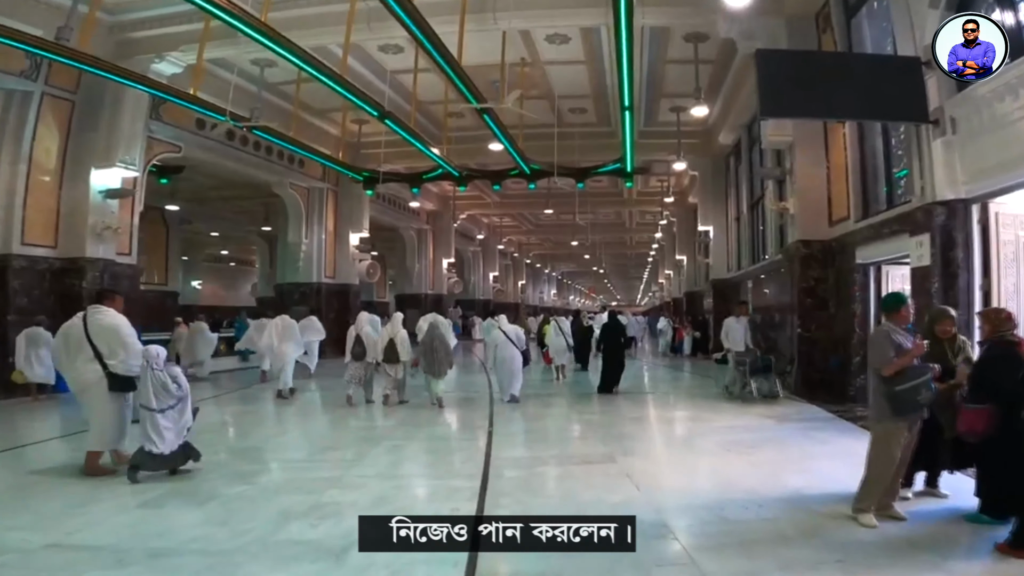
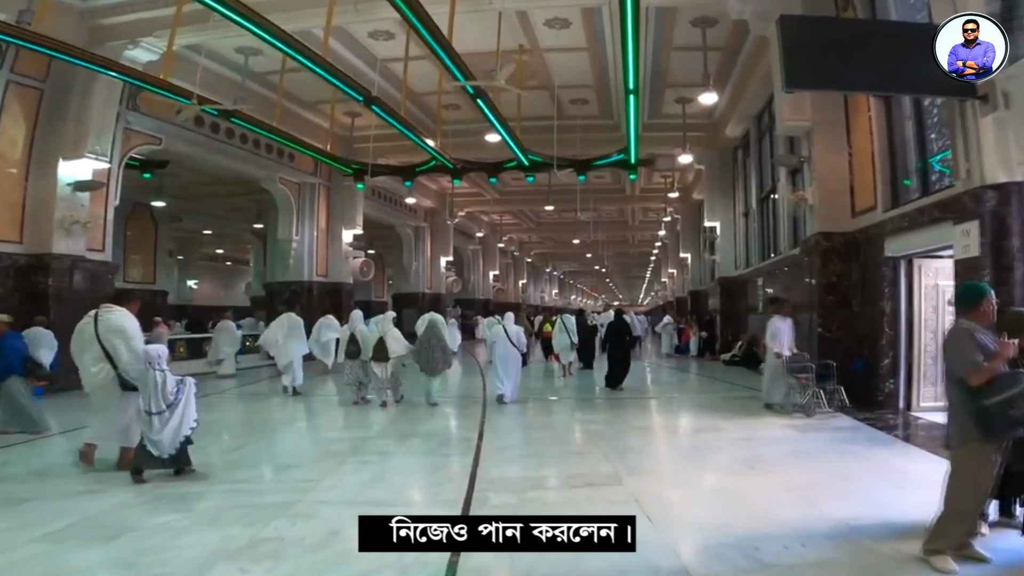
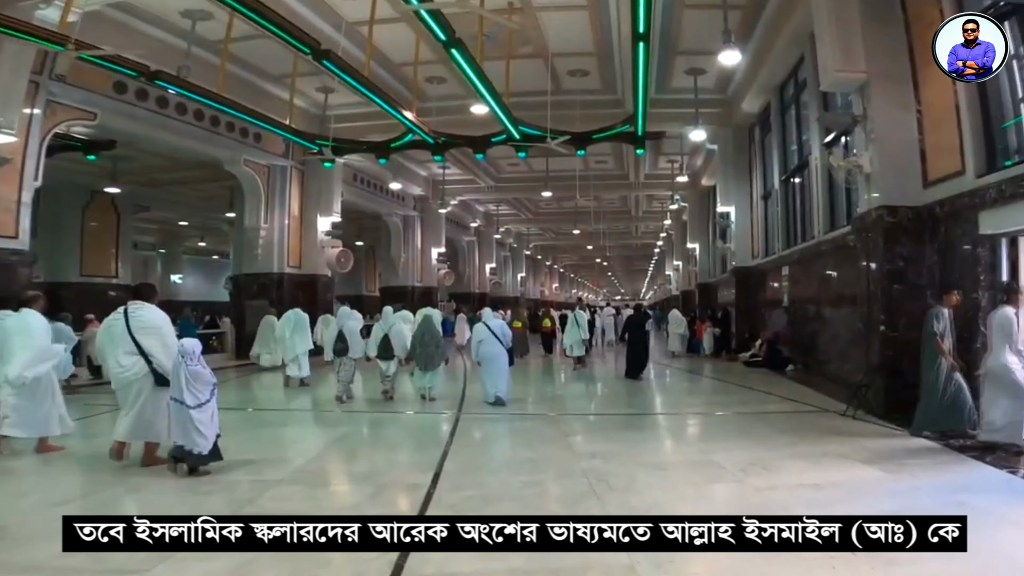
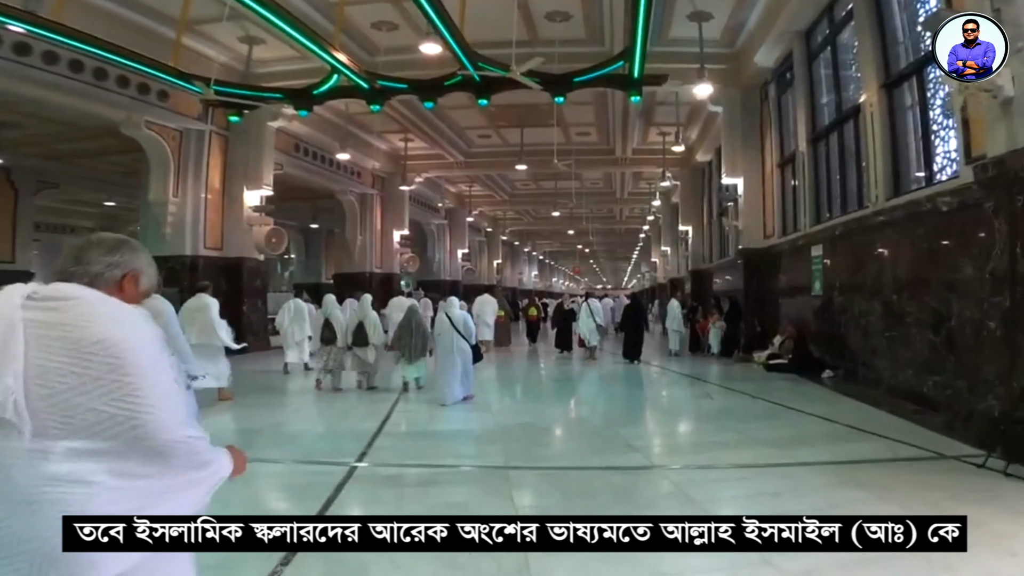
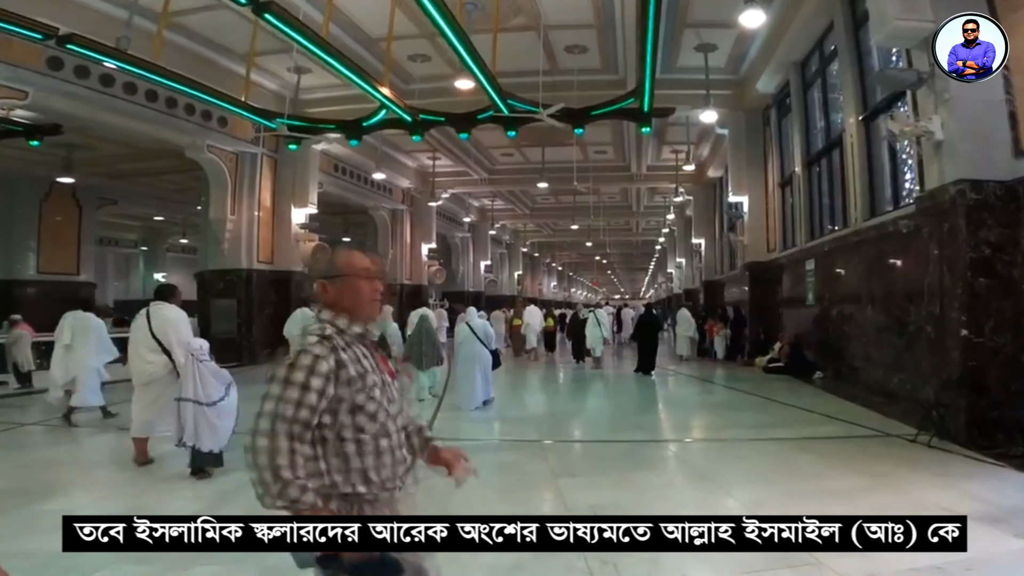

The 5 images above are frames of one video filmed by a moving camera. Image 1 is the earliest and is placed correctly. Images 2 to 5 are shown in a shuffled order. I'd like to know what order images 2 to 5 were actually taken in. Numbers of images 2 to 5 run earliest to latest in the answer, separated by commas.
2, 3, 5, 4
